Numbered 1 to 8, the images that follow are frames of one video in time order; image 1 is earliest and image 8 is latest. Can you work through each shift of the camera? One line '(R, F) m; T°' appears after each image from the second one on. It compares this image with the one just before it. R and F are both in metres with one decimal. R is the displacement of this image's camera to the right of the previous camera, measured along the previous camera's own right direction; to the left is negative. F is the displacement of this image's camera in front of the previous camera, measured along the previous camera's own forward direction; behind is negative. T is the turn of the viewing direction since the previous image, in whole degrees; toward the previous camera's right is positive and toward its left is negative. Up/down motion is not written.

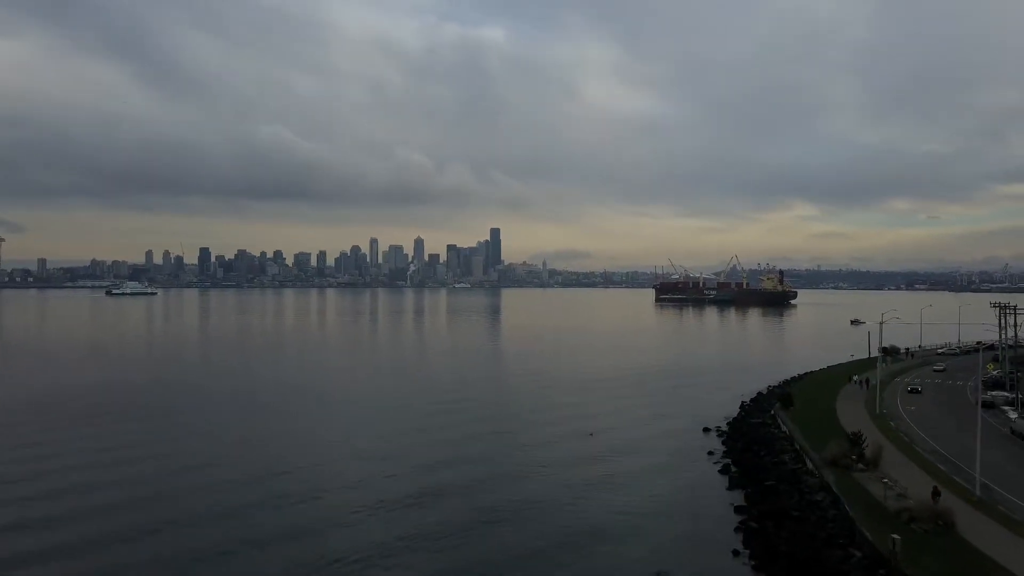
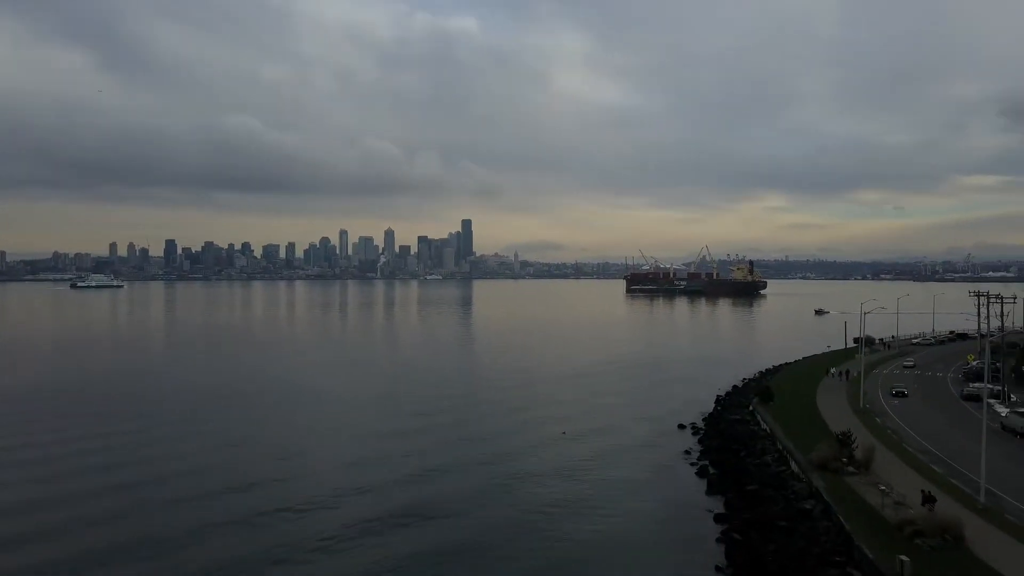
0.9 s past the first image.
(+0.3, +1.8) m; +2°
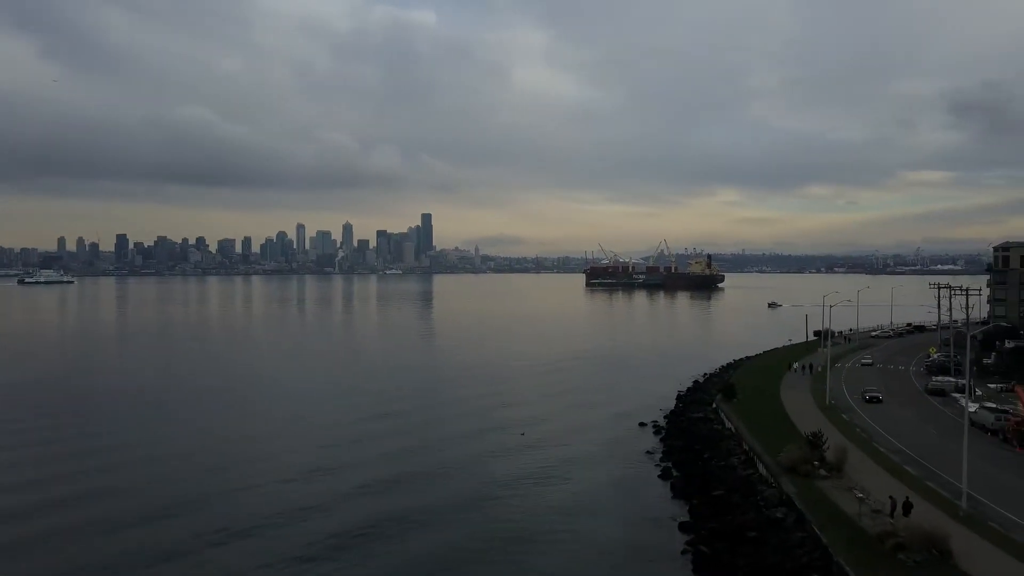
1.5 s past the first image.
(+0.3, +1.6) m; +3°
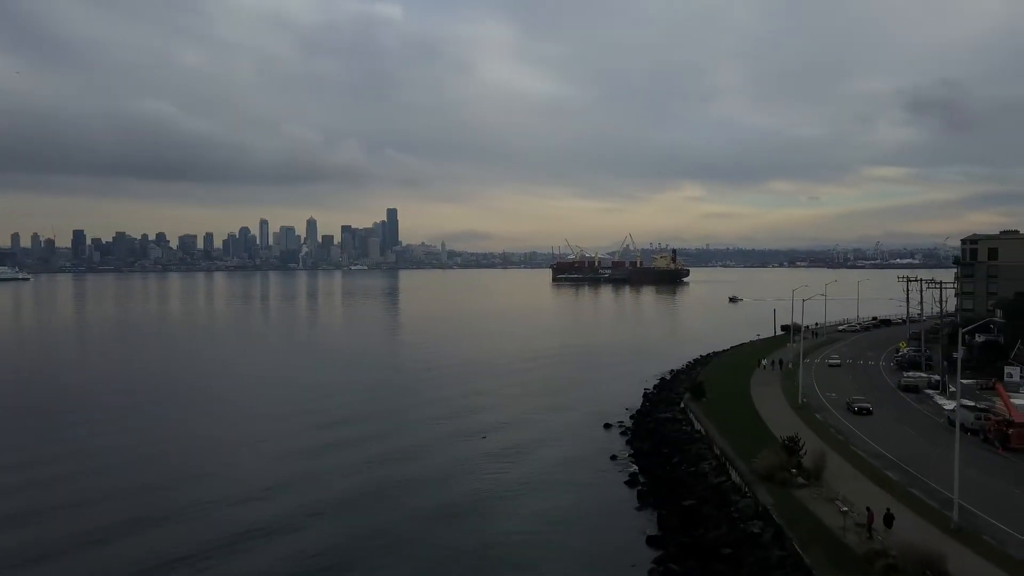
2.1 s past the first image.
(+0.3, +1.6) m; +3°
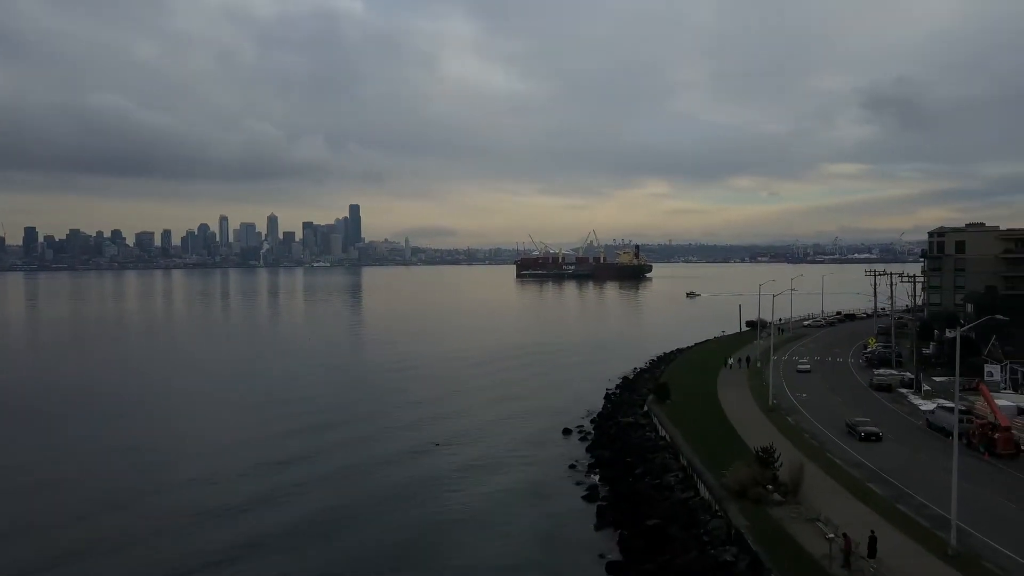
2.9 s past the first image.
(+0.5, +1.9) m; +3°
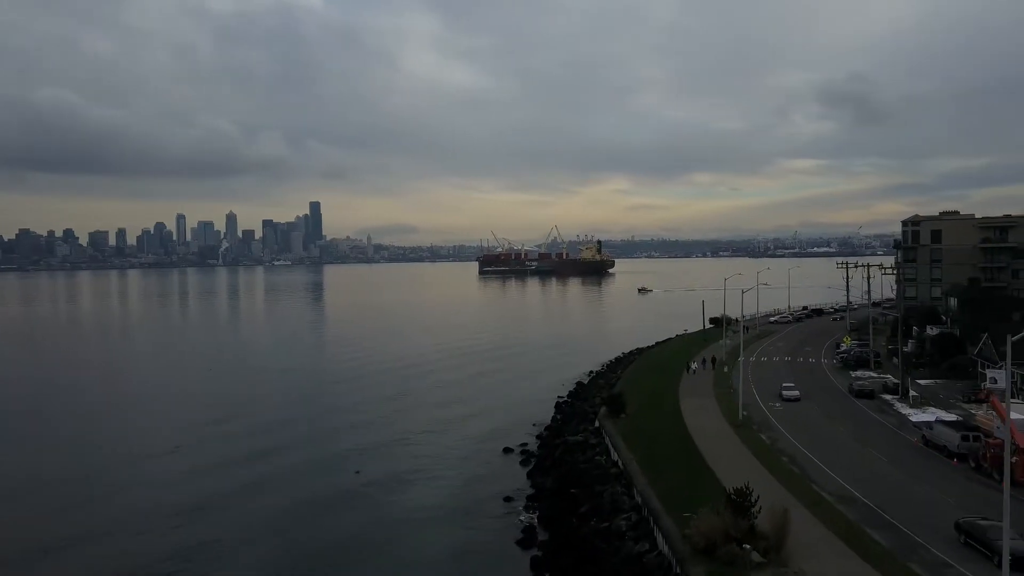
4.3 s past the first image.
(+1.0, +3.4) m; +3°
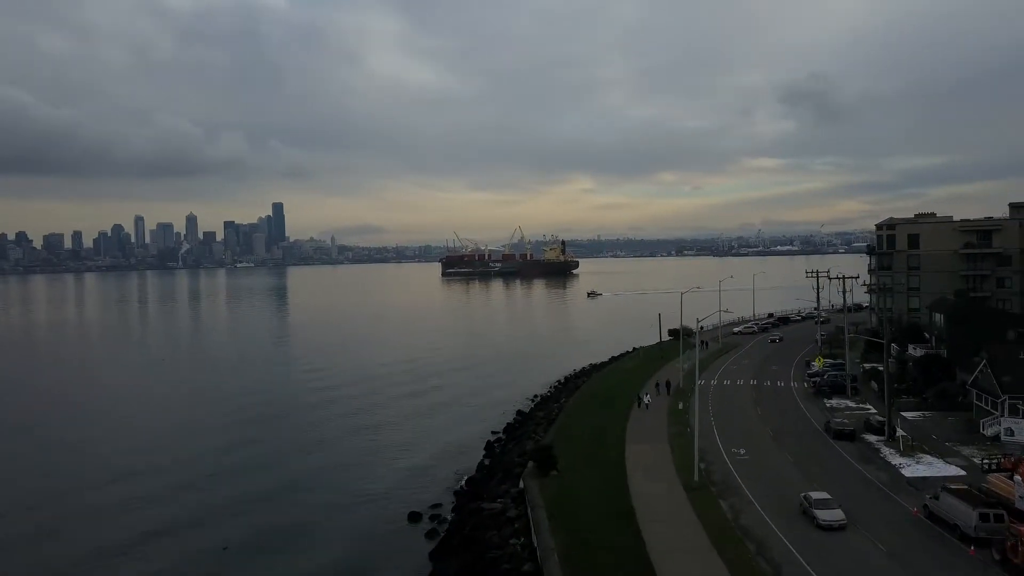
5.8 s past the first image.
(+1.5, +3.8) m; +3°
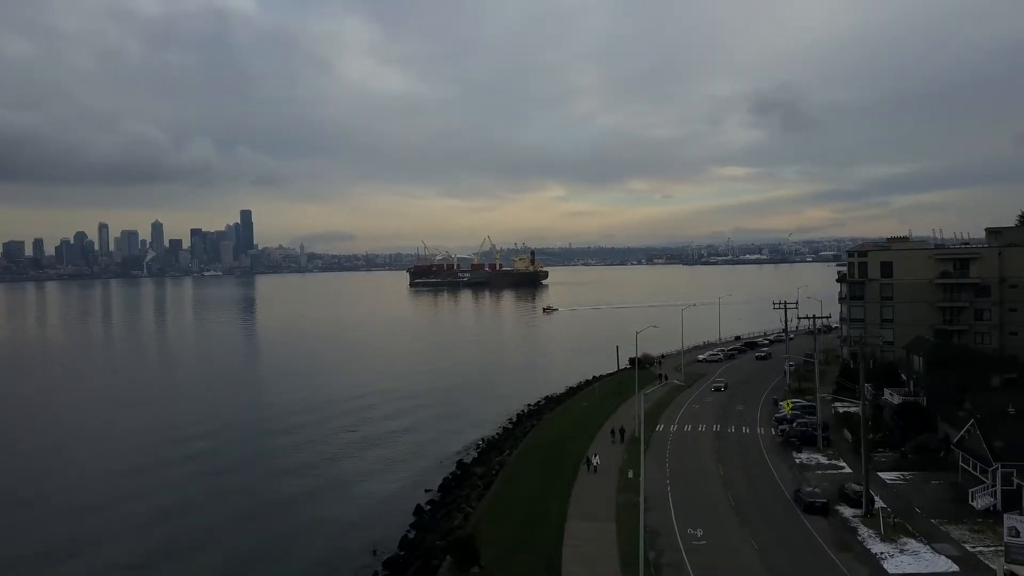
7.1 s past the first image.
(+1.1, +2.5) m; +2°
